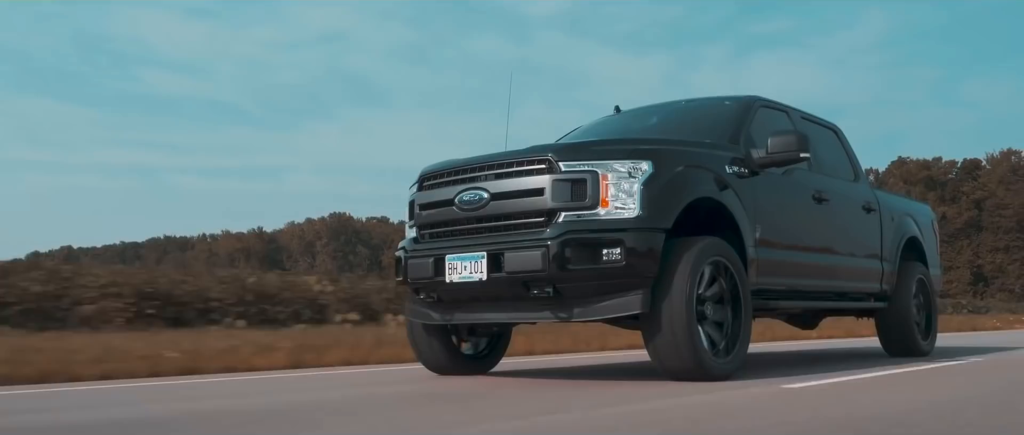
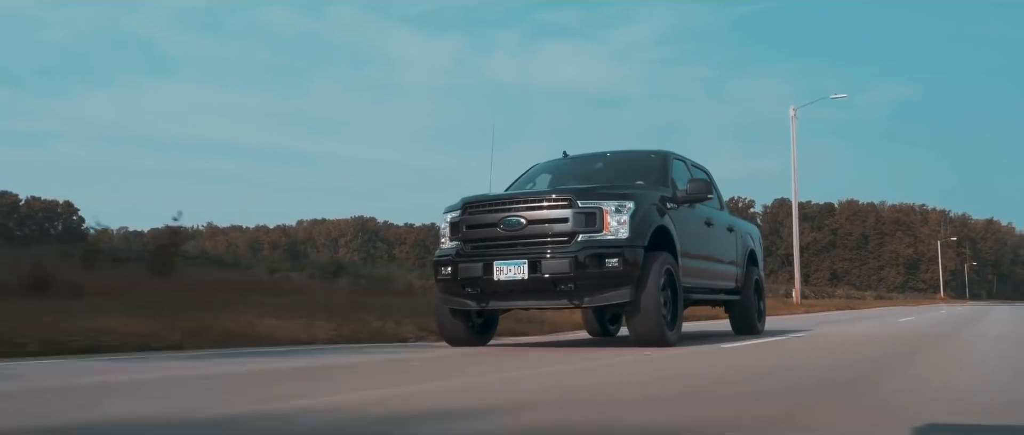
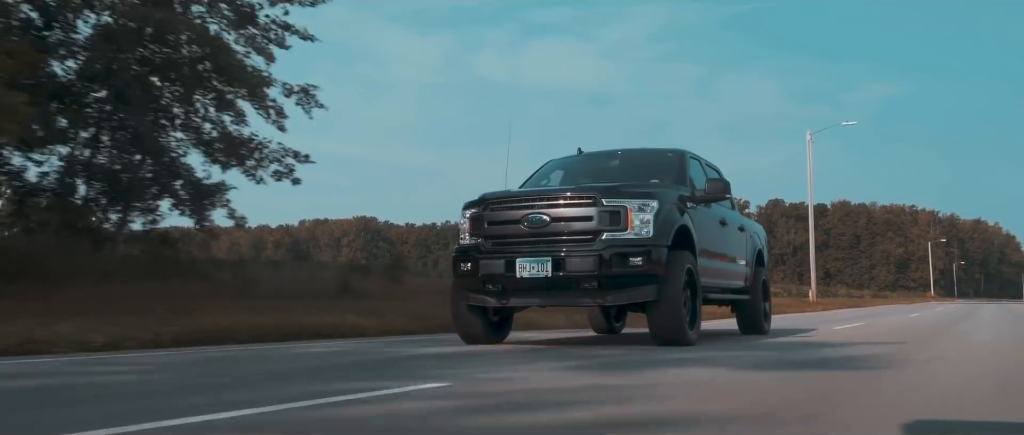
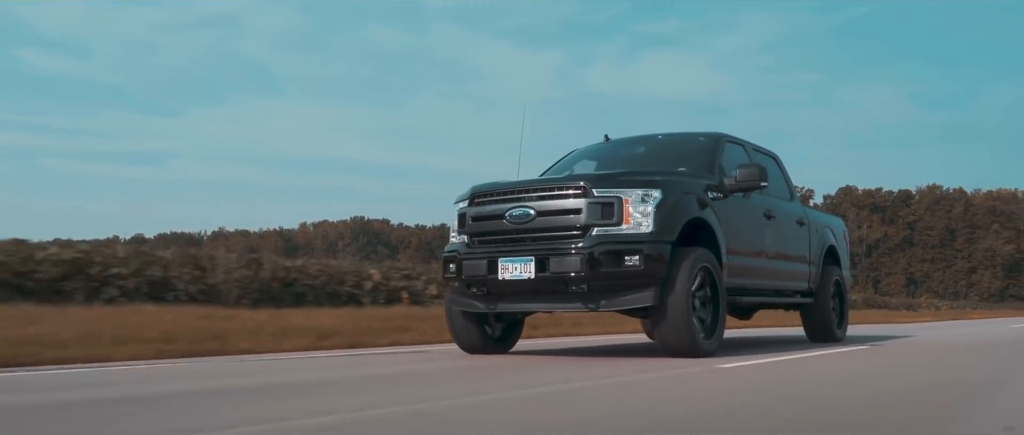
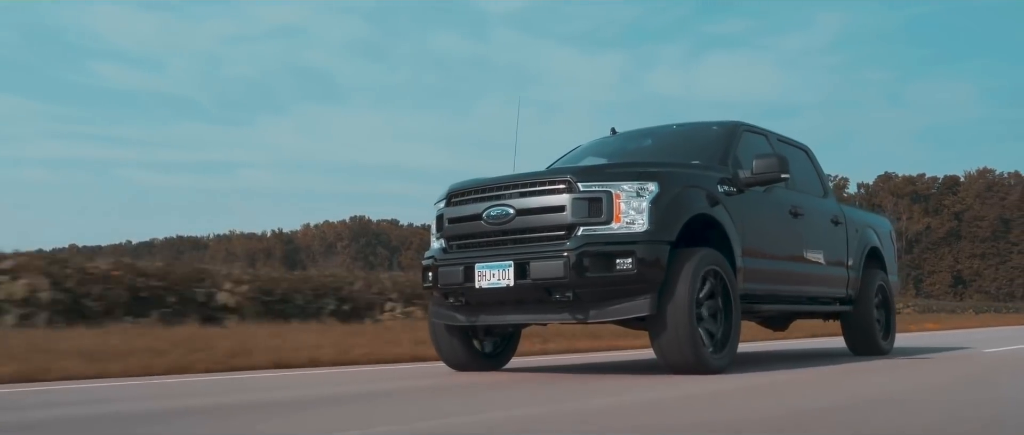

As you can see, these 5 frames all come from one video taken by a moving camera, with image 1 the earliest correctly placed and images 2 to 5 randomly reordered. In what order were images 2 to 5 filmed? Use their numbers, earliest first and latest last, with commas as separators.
5, 4, 2, 3
